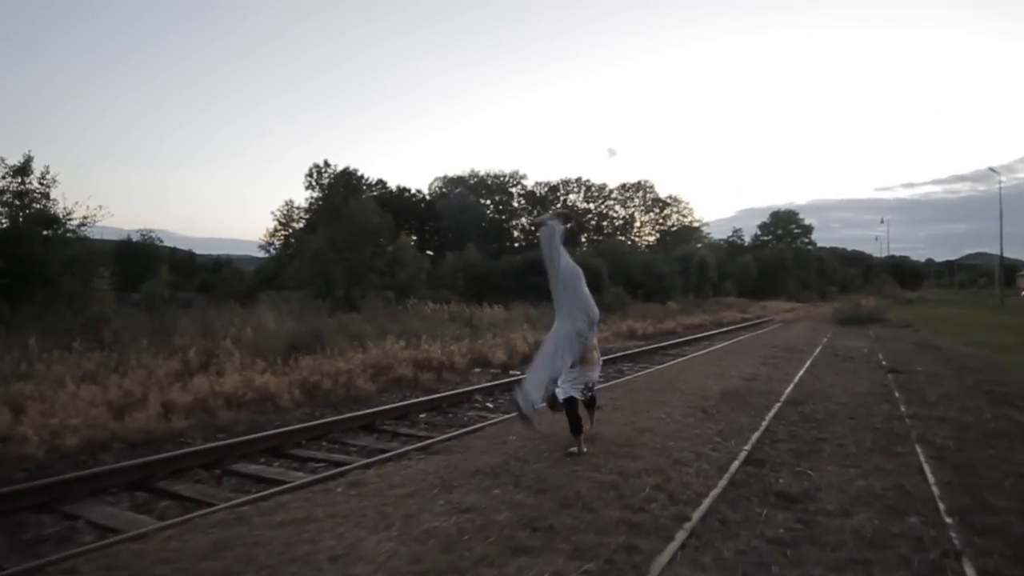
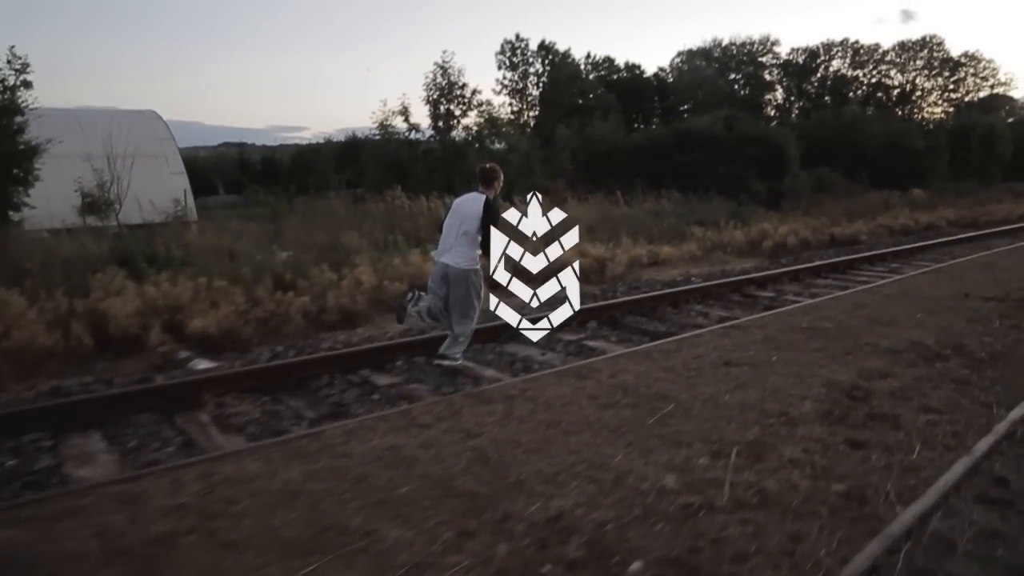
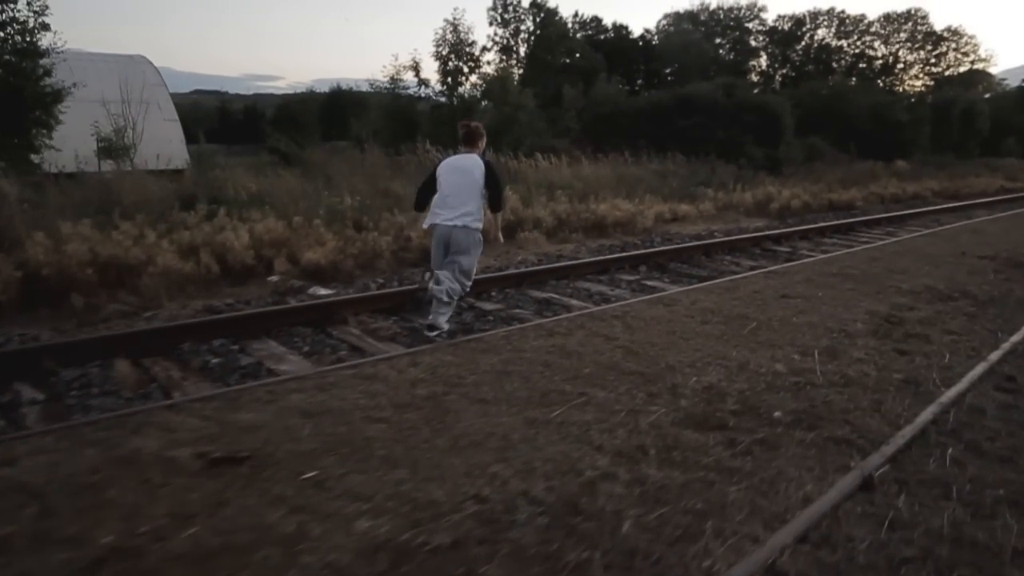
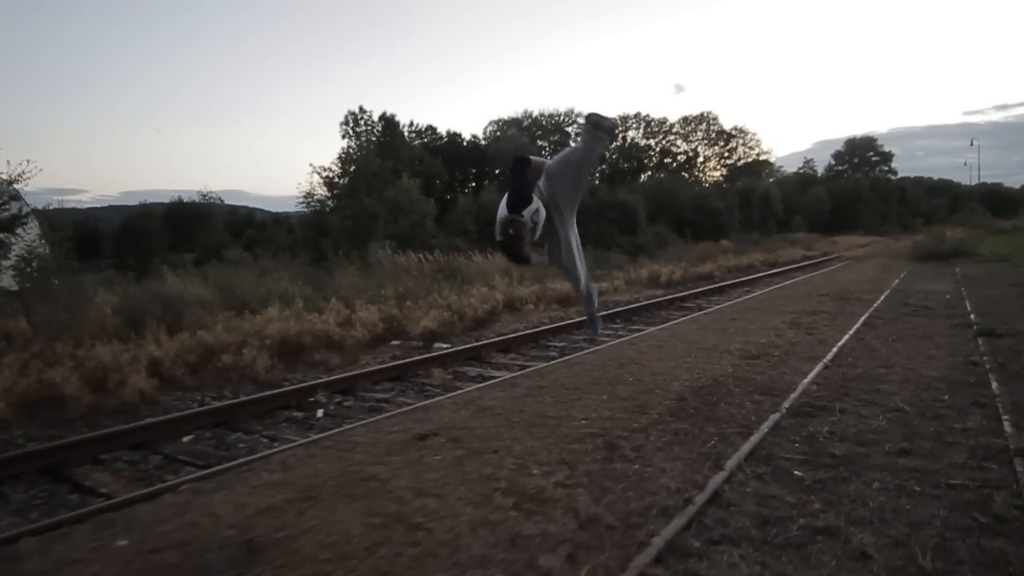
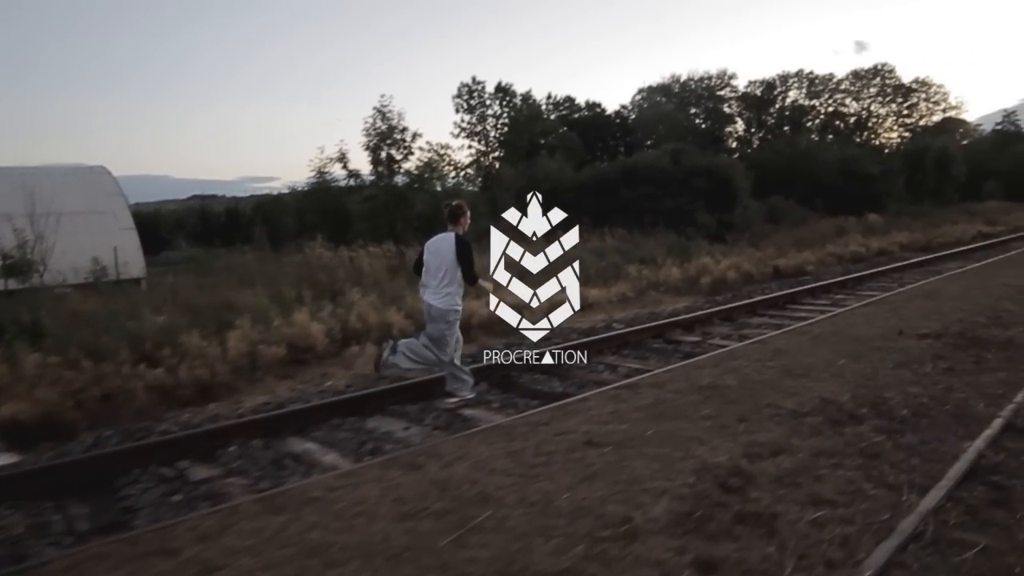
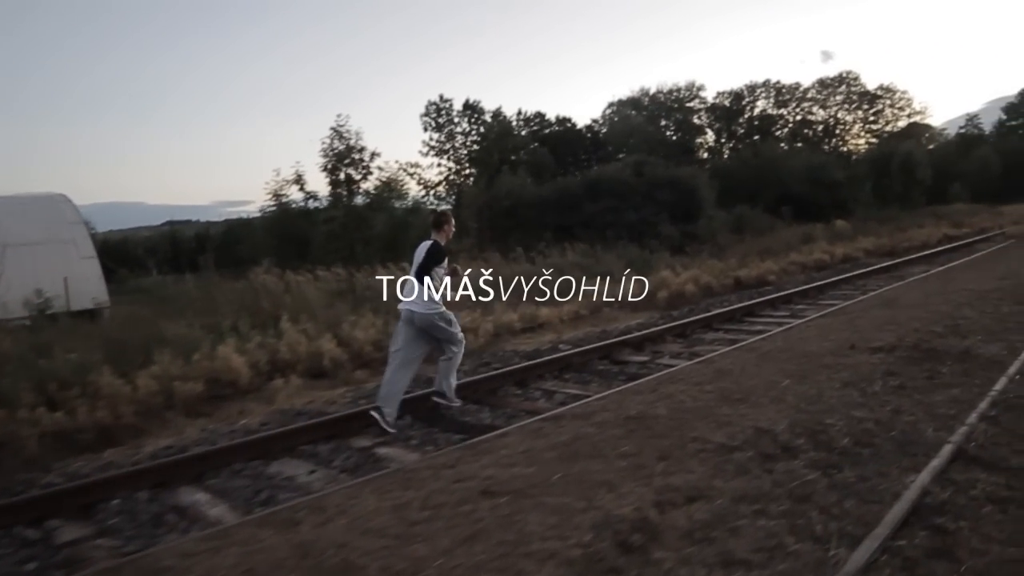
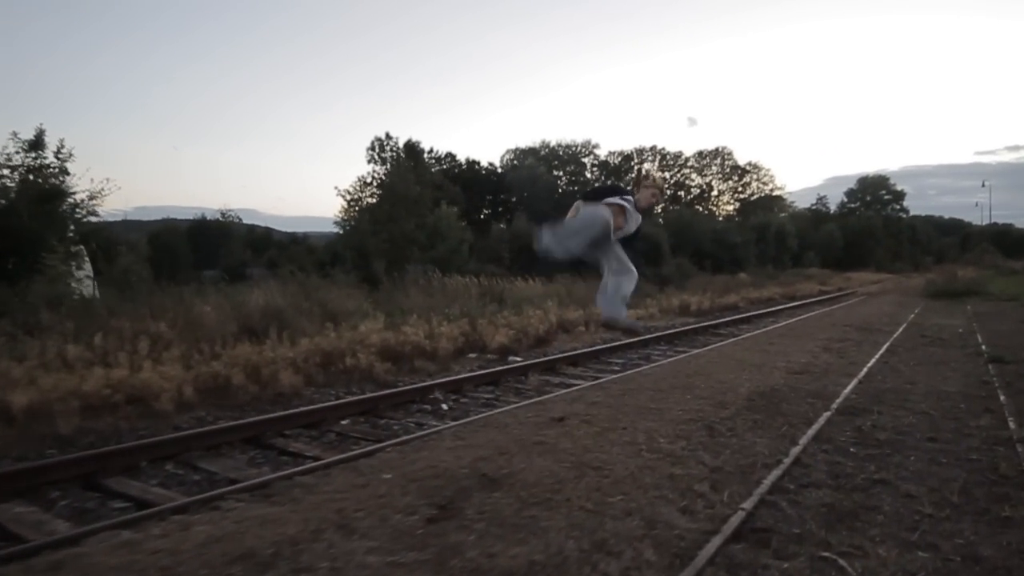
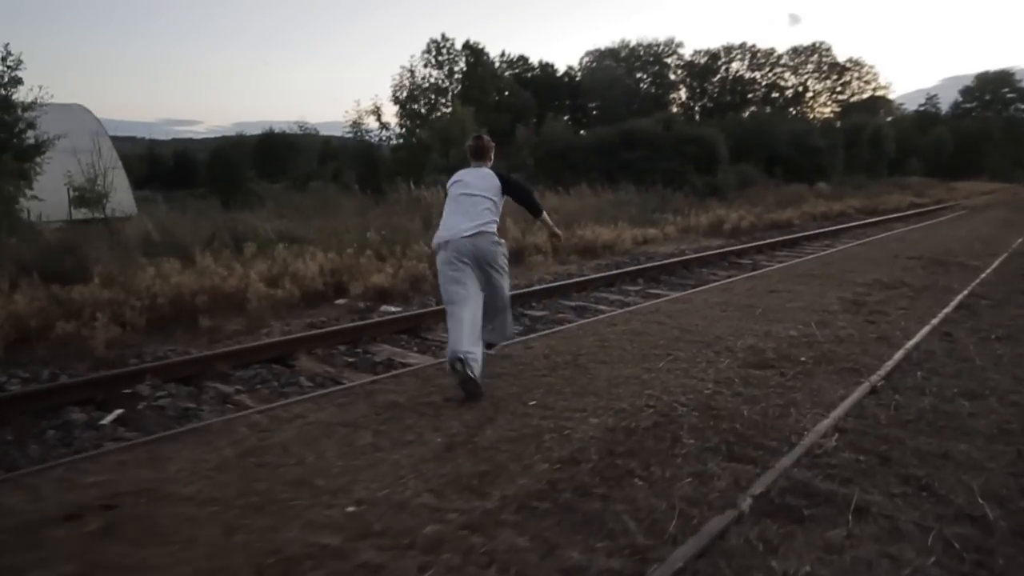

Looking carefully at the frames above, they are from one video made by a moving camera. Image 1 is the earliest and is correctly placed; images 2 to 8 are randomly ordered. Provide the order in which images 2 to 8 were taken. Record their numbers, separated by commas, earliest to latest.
7, 4, 8, 3, 2, 5, 6
